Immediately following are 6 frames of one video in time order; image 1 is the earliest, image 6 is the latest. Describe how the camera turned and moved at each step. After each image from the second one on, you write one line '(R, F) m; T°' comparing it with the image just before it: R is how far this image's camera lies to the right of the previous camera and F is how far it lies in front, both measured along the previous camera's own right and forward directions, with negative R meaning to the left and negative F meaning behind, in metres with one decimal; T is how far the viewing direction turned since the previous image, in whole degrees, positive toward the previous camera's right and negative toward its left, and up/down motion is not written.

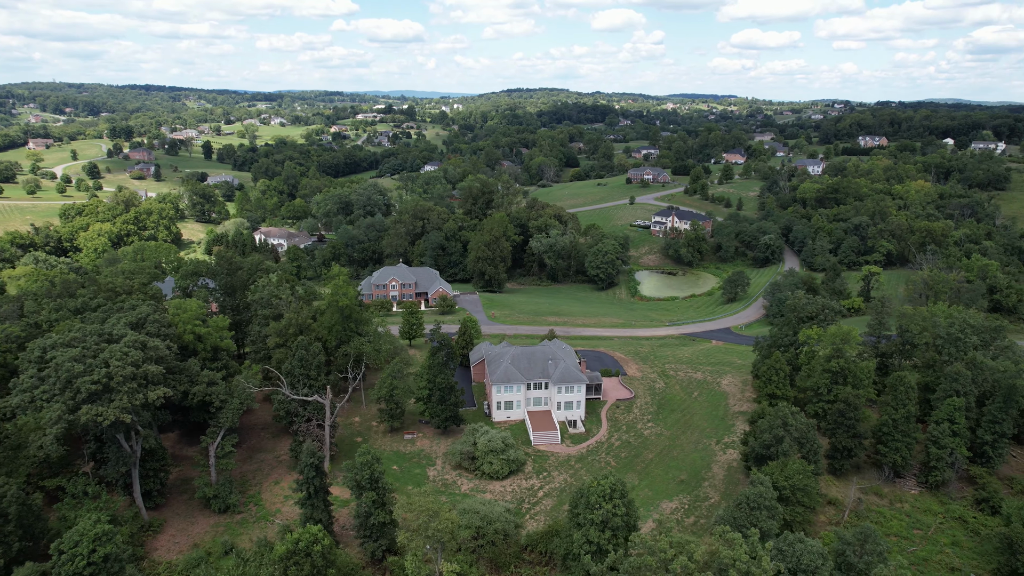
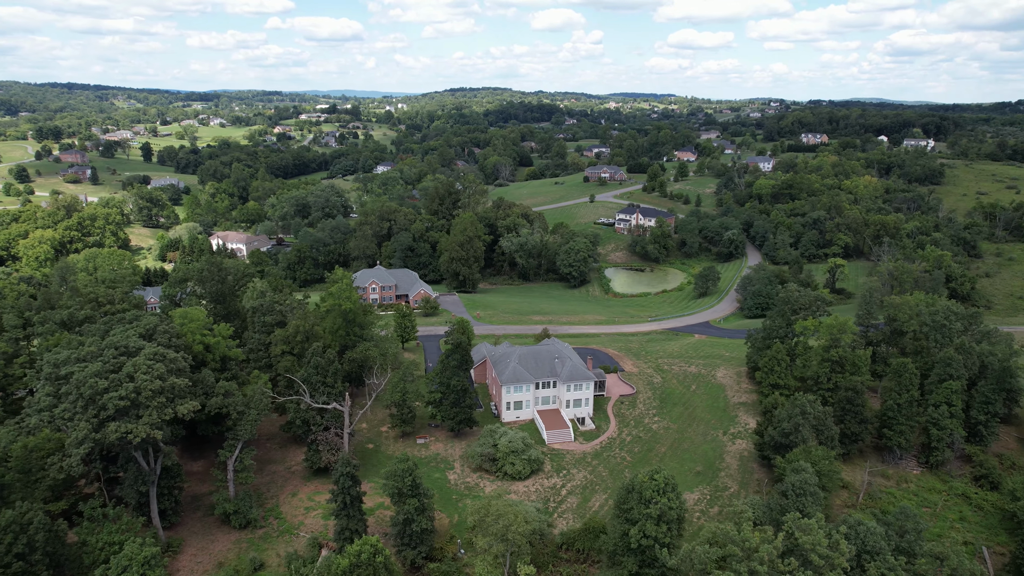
(-4.1, +0.2) m; +5°
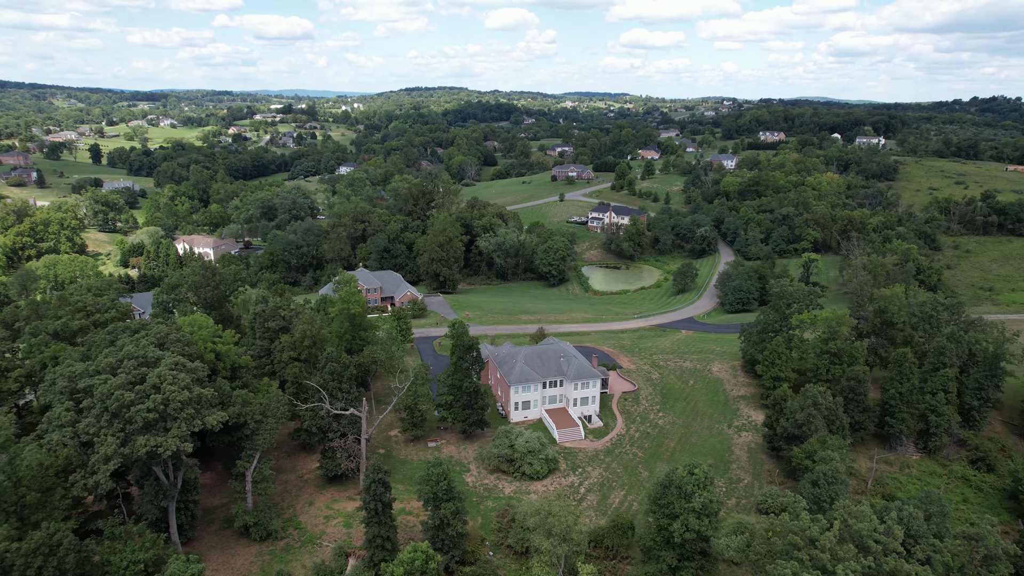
(-3.2, +0.2) m; +4°
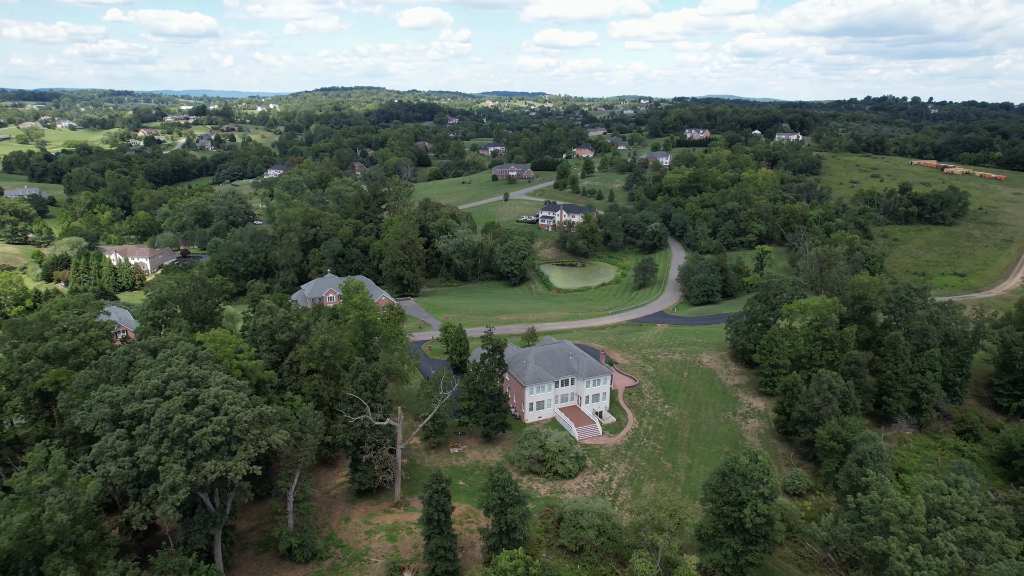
(-5.8, +0.4) m; +7°
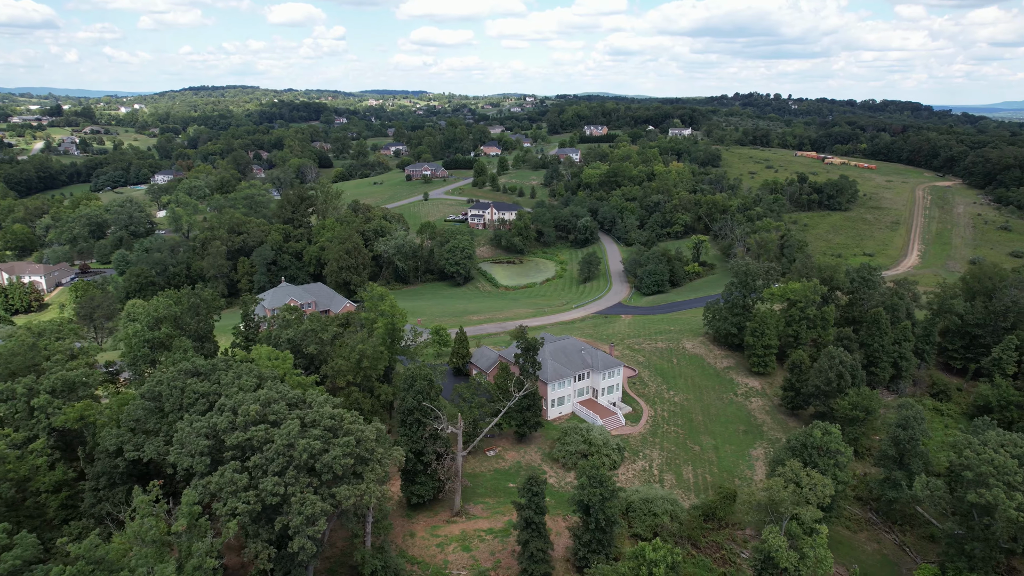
(-8.4, +0.9) m; +10°
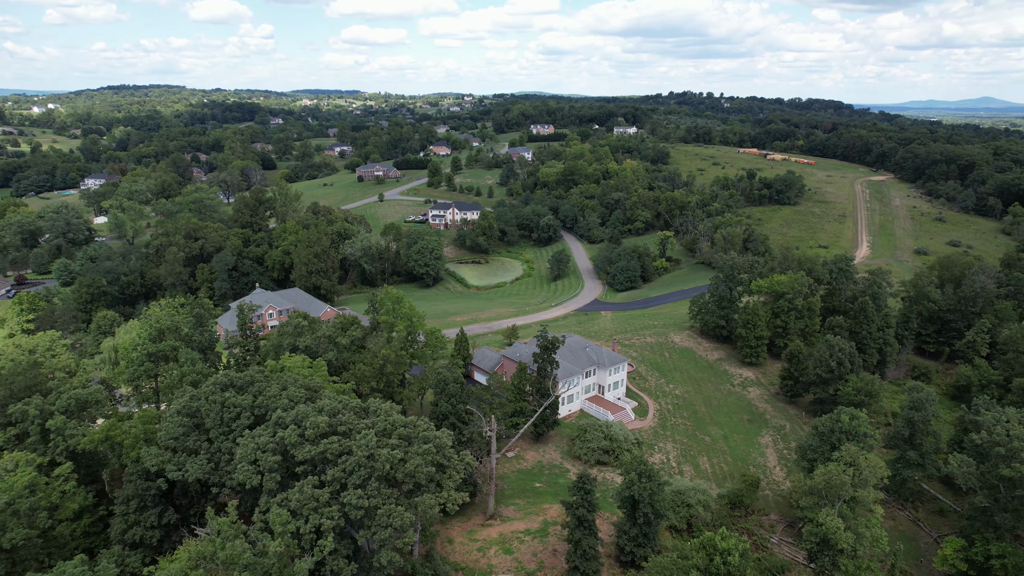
(-4.5, +0.3) m; +5°
